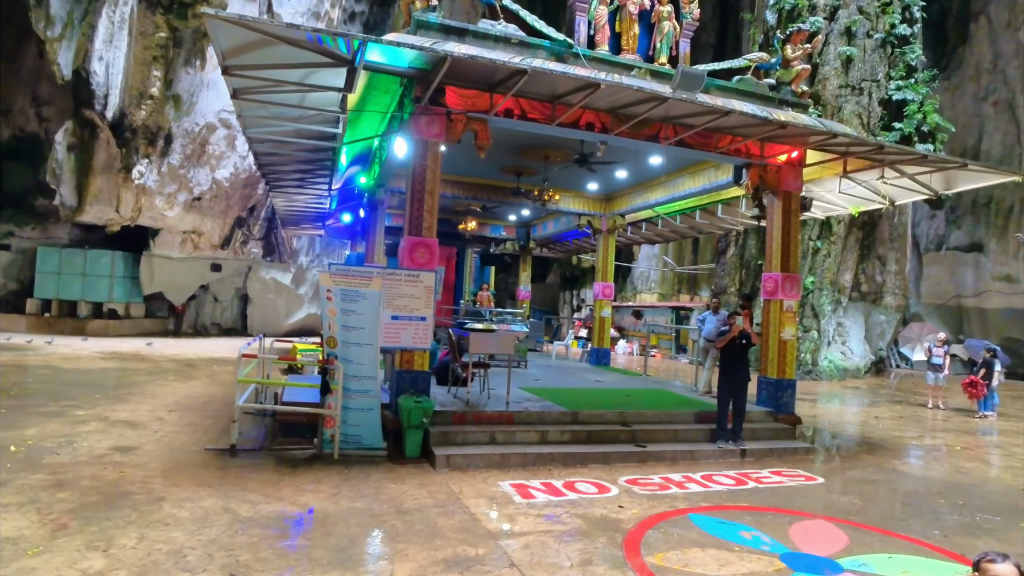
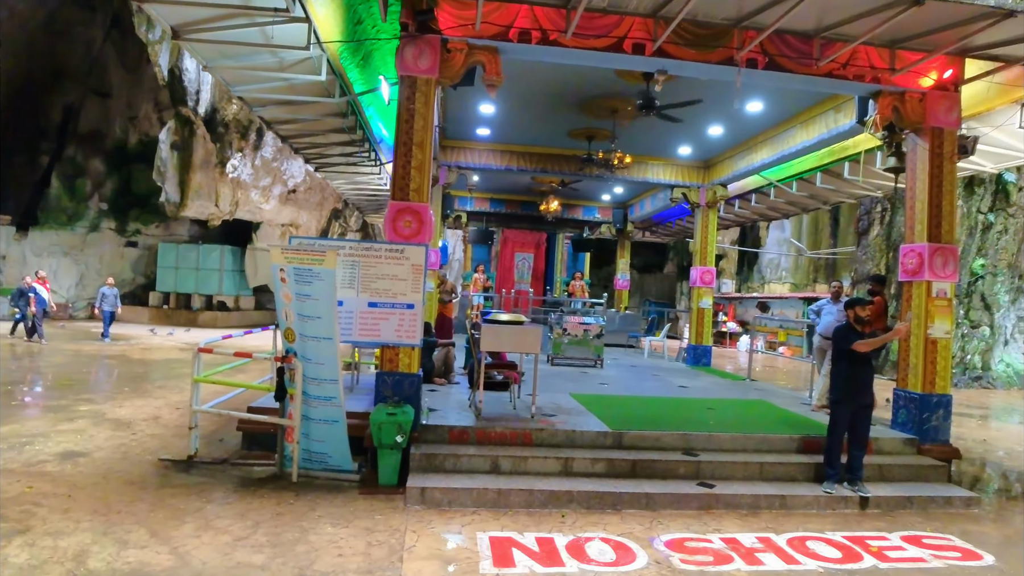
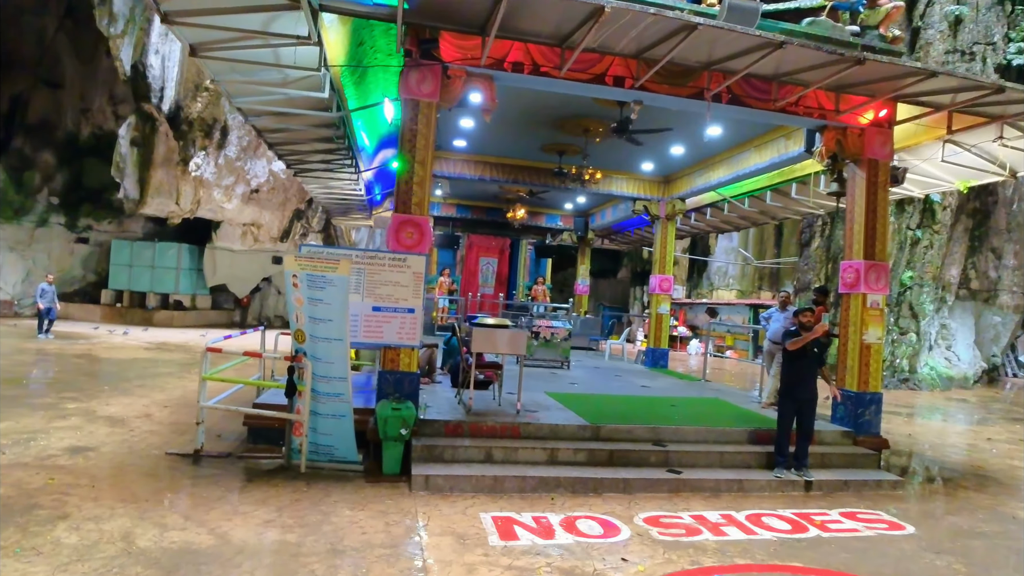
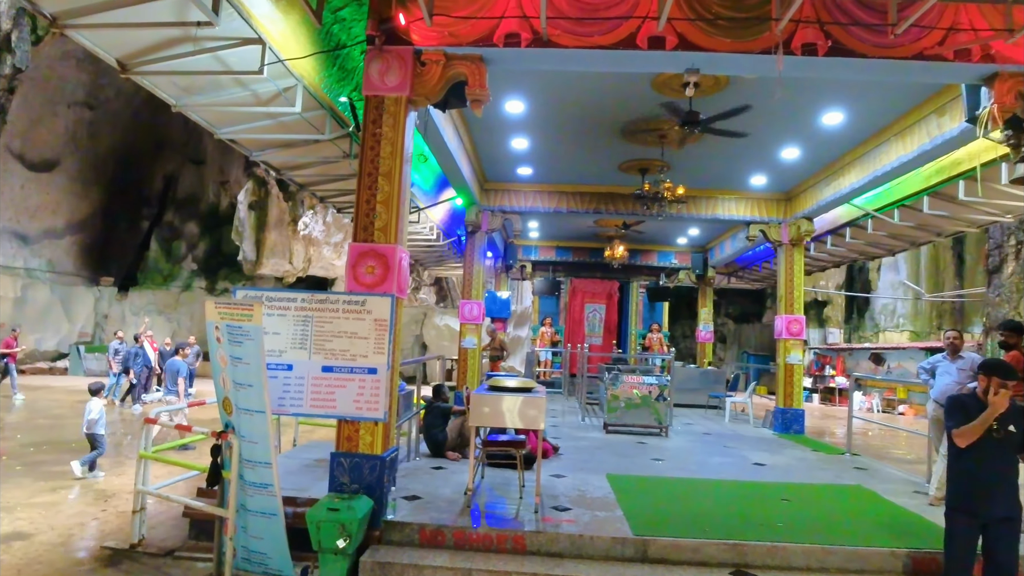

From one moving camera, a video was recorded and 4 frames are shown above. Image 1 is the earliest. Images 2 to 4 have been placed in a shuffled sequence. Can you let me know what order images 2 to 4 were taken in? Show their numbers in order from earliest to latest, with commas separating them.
3, 2, 4
